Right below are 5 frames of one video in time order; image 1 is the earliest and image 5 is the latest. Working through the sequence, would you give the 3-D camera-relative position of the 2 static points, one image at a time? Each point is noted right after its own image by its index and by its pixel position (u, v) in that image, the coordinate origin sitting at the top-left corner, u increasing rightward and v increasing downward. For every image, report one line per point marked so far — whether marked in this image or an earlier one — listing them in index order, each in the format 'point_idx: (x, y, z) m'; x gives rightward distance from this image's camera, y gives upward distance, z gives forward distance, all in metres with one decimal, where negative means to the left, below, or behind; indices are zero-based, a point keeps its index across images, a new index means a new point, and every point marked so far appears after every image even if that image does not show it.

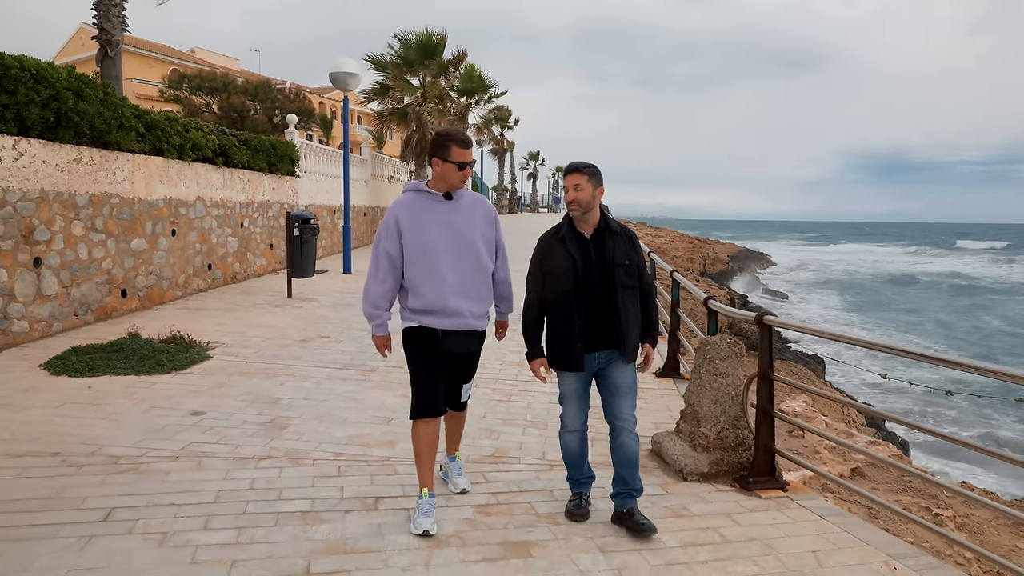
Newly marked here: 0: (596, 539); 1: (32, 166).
0: (+0.4, -1.1, +3.0) m
1: (-4.6, +1.2, +6.4) m
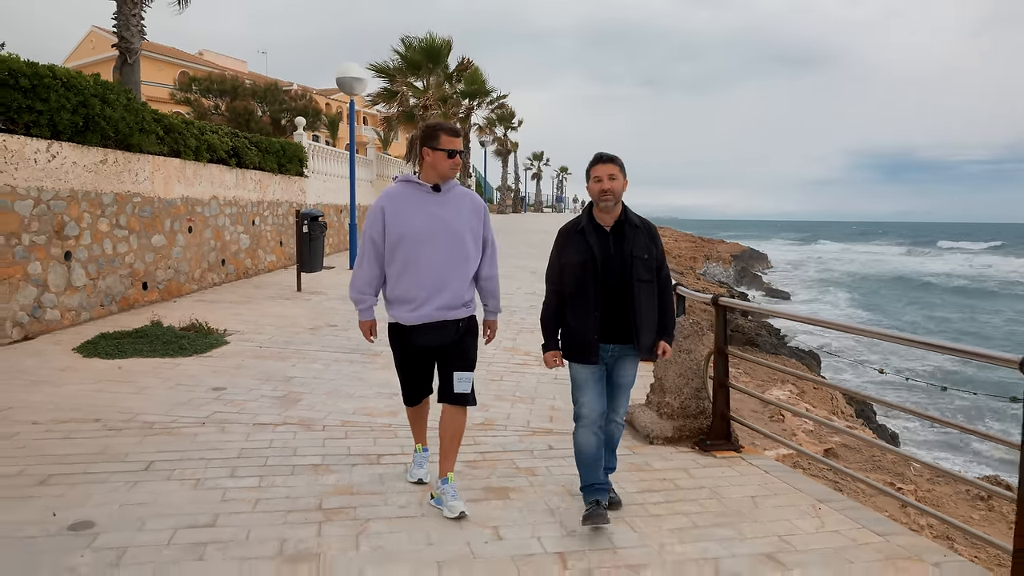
0: (+0.3, -1.0, +3.5) m
1: (-4.7, +1.3, +6.9) m
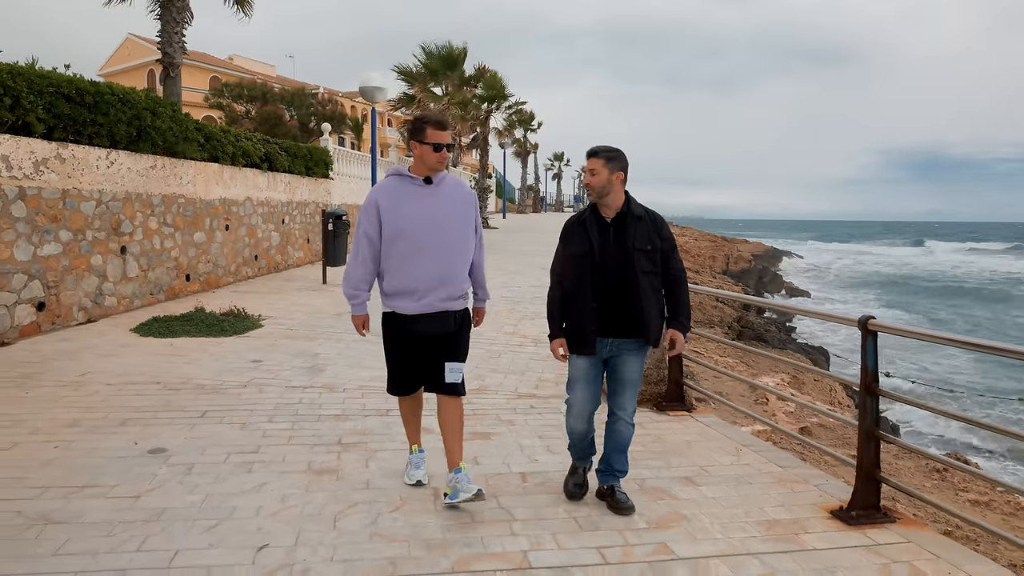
0: (+0.2, -0.9, +4.3) m
1: (-4.7, +1.4, +7.9) m
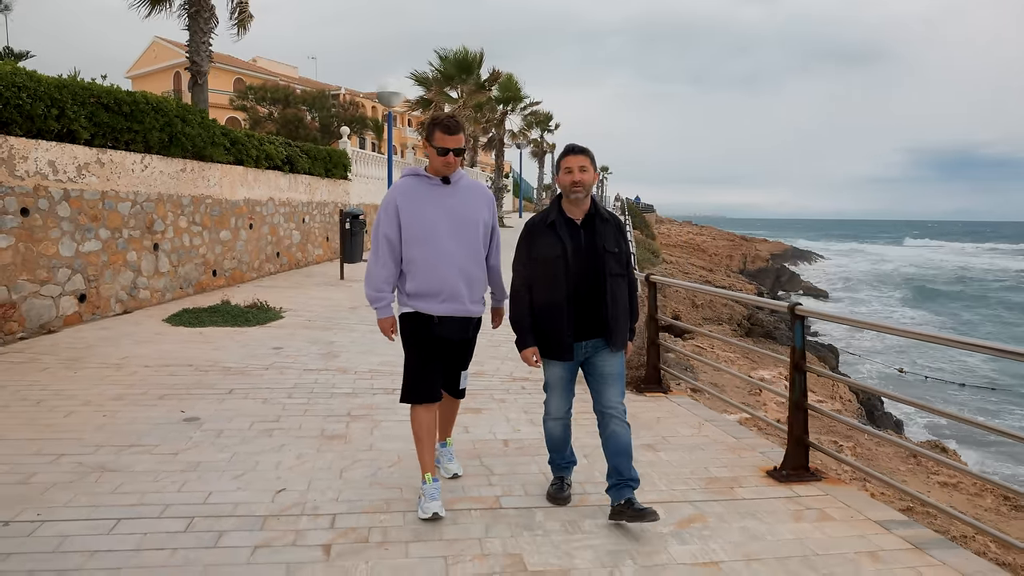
0: (+0.1, -0.9, +4.8) m
1: (-4.6, +1.5, +8.6) m
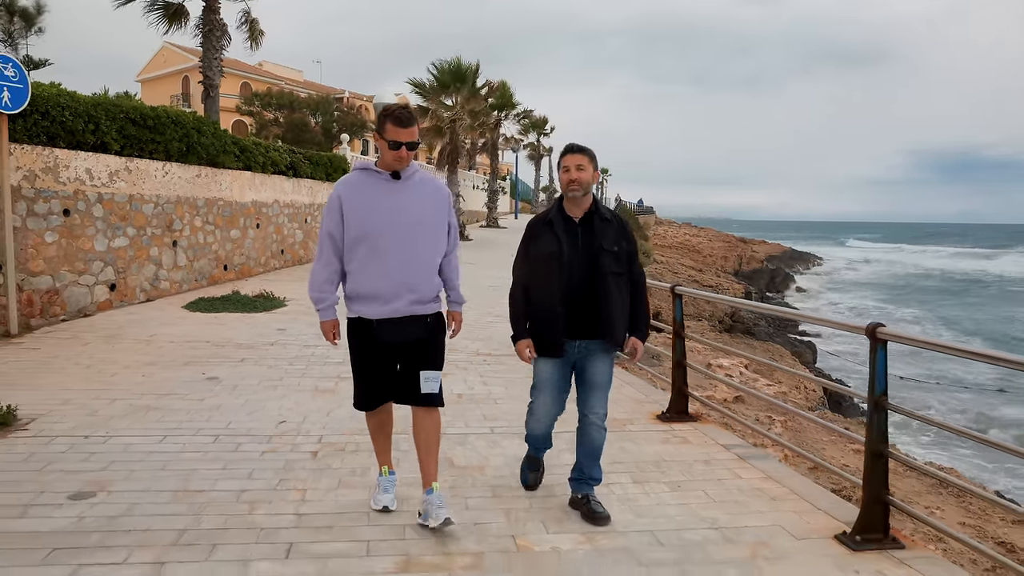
0: (-0.3, -0.8, +5.9) m
1: (-4.9, +1.6, +9.7) m
